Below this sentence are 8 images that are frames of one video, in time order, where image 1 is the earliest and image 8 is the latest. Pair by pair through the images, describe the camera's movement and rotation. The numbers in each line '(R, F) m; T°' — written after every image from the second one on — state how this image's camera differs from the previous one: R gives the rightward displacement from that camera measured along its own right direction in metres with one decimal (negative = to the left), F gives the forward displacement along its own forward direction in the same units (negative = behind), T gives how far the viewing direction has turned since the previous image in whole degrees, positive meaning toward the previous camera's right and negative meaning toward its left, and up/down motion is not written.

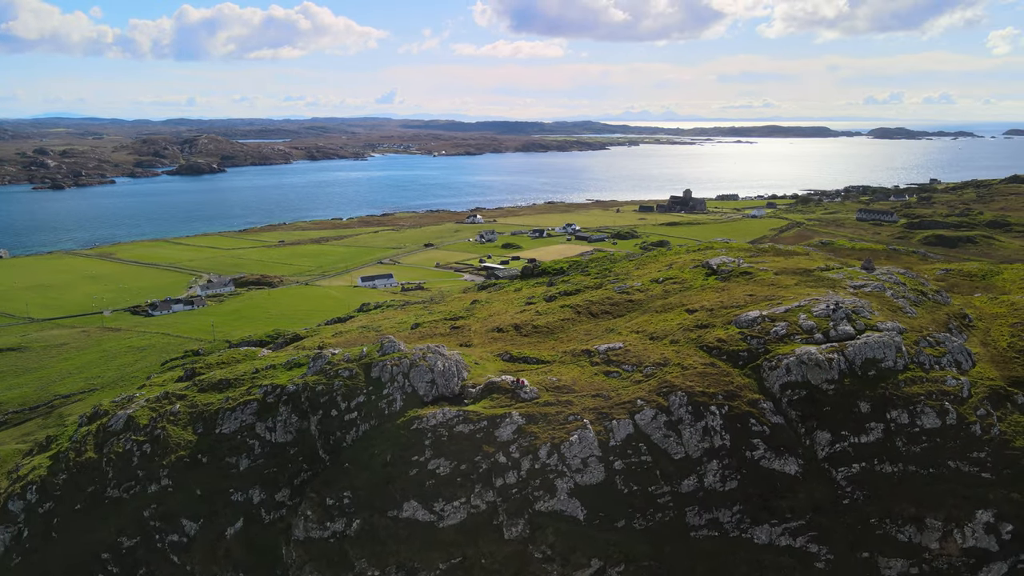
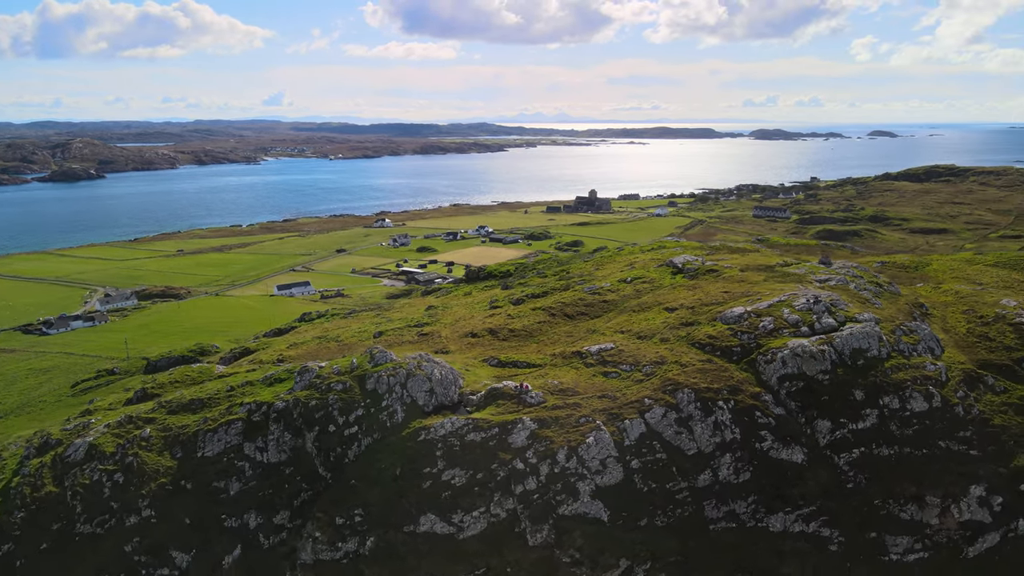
(-5.6, +0.7) m; +7°
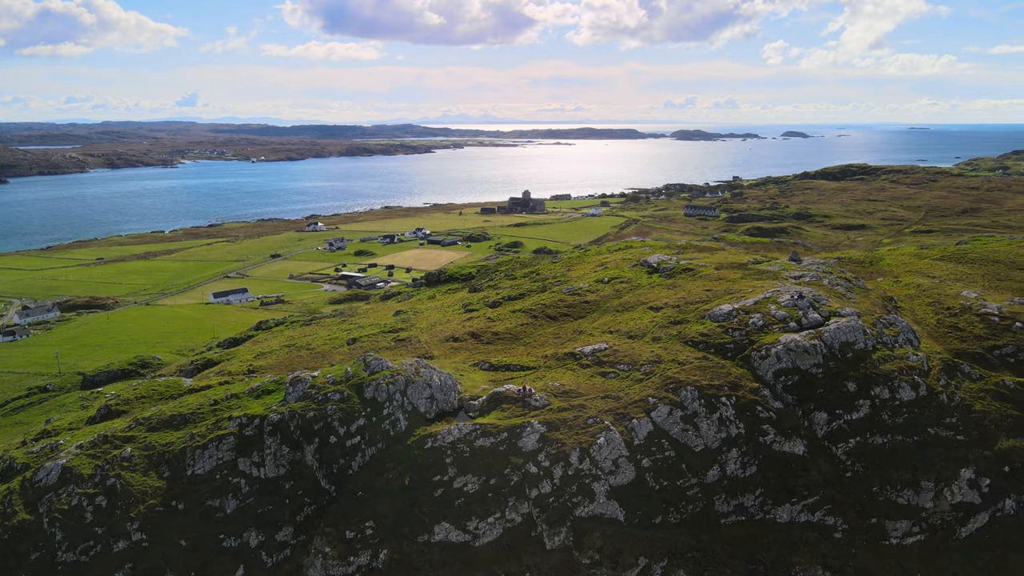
(-4.0, +0.4) m; +5°
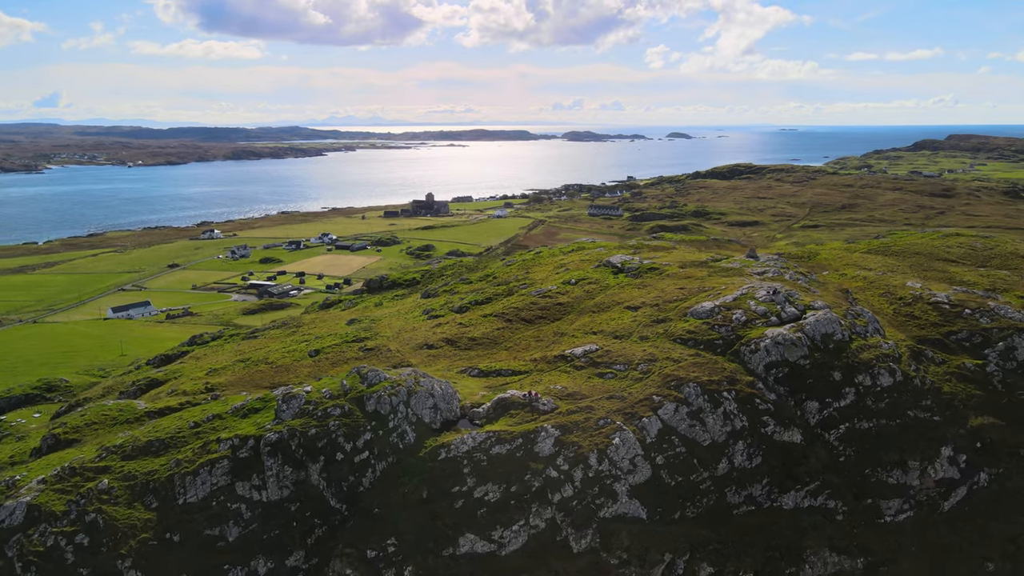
(-5.8, +0.7) m; +8°
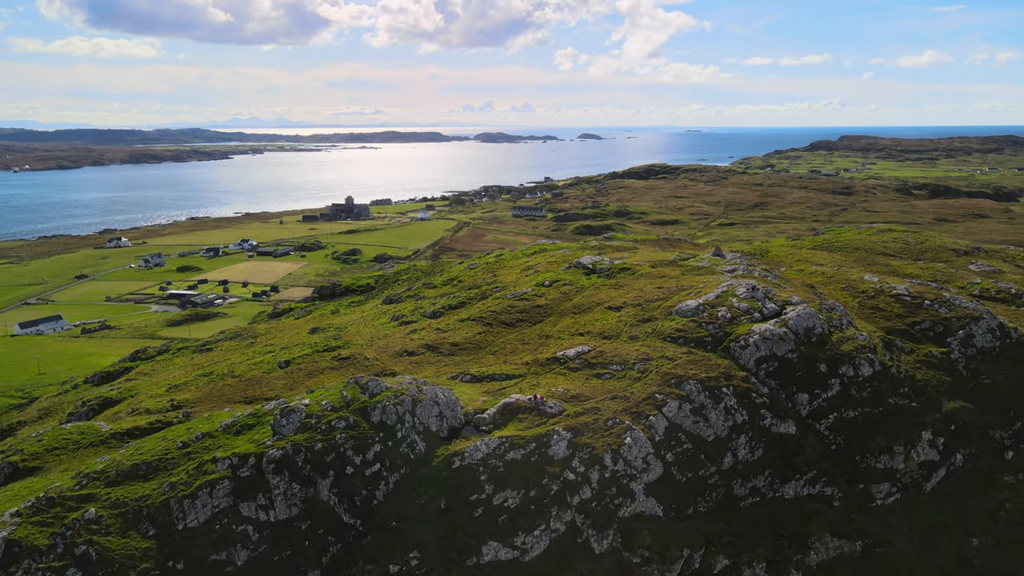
(-4.8, +0.5) m; +6°
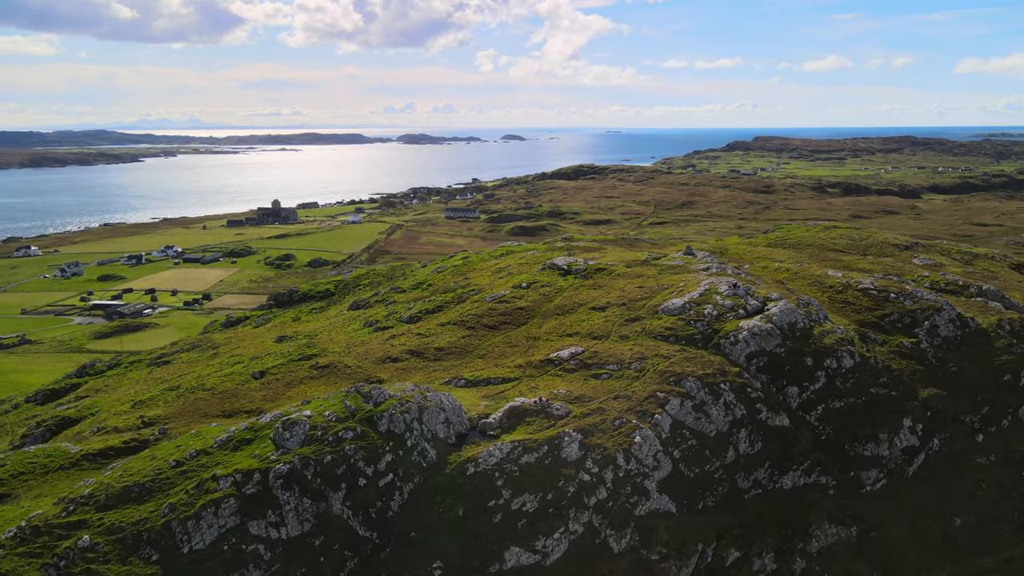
(-4.2, +0.4) m; +6°
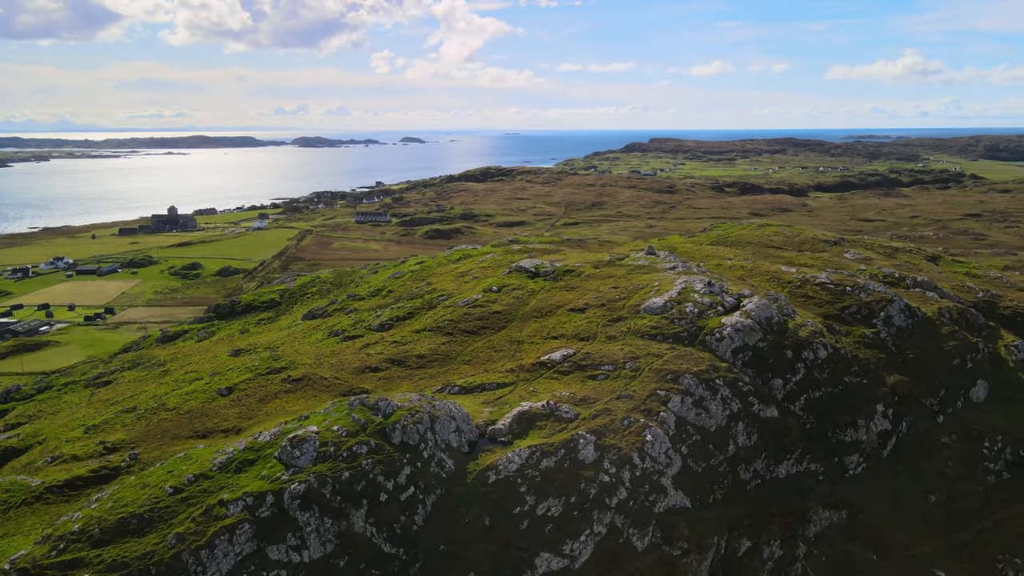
(-5.6, +0.6) m; +7°
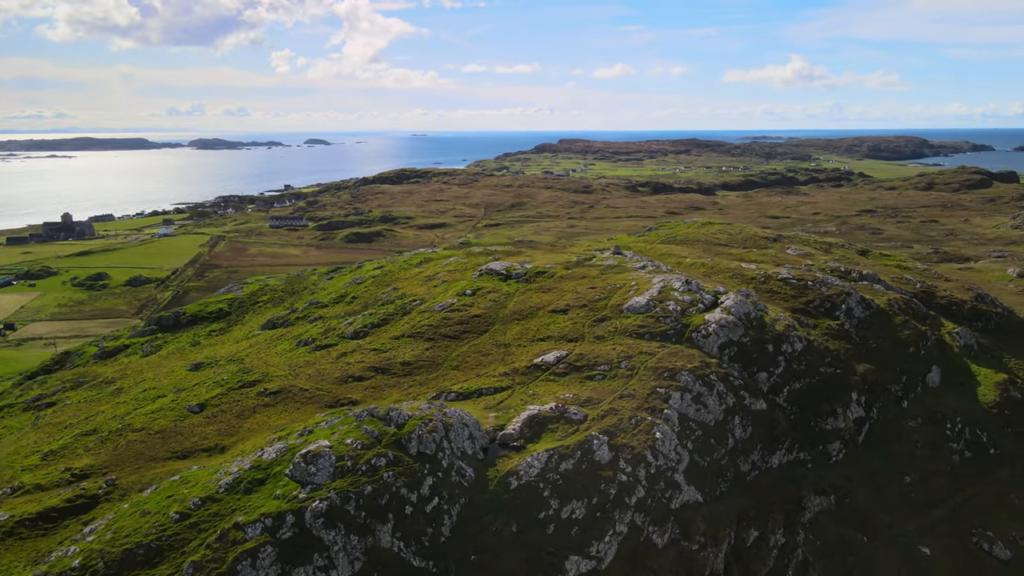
(-5.1, +0.6) m; +7°
